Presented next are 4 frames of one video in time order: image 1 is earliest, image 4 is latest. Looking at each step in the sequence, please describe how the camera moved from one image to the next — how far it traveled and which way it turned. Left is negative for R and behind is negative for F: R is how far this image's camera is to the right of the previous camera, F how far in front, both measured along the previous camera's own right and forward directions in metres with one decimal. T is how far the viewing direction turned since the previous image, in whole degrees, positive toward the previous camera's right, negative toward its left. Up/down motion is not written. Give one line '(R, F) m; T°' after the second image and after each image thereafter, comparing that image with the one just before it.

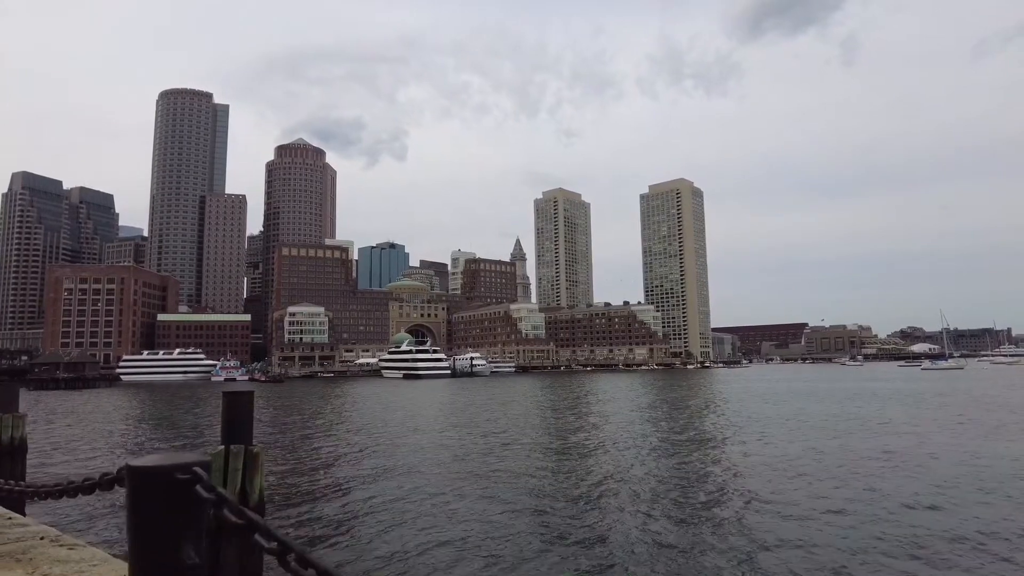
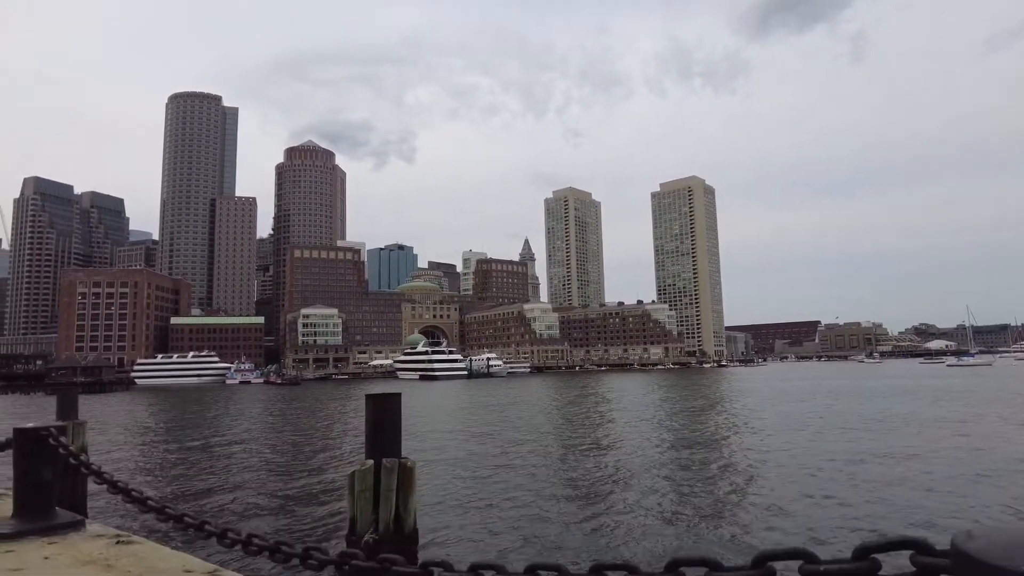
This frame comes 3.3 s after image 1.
(-1.3, +0.9) m; -1°
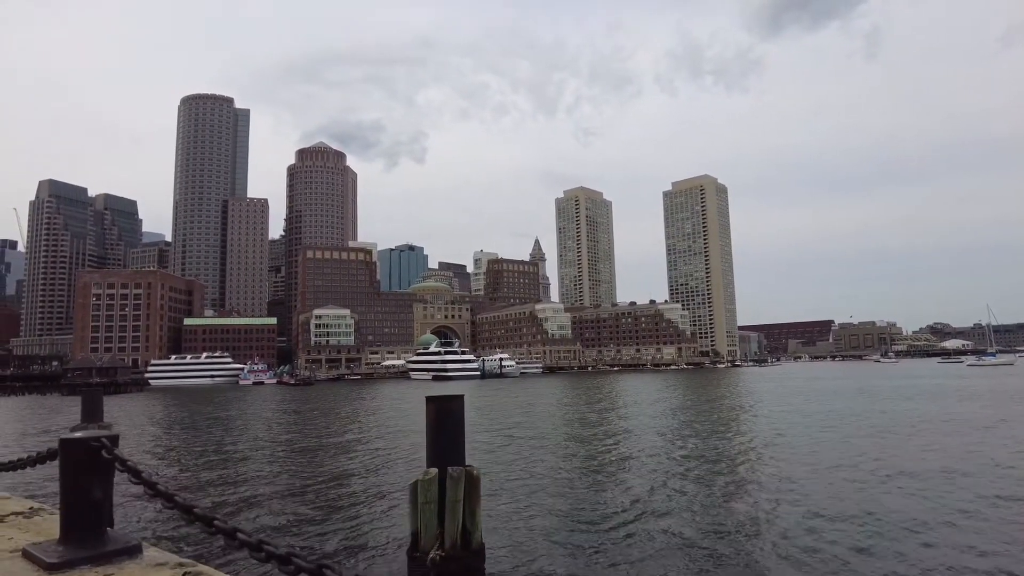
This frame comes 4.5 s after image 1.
(-0.4, +0.4) m; -1°
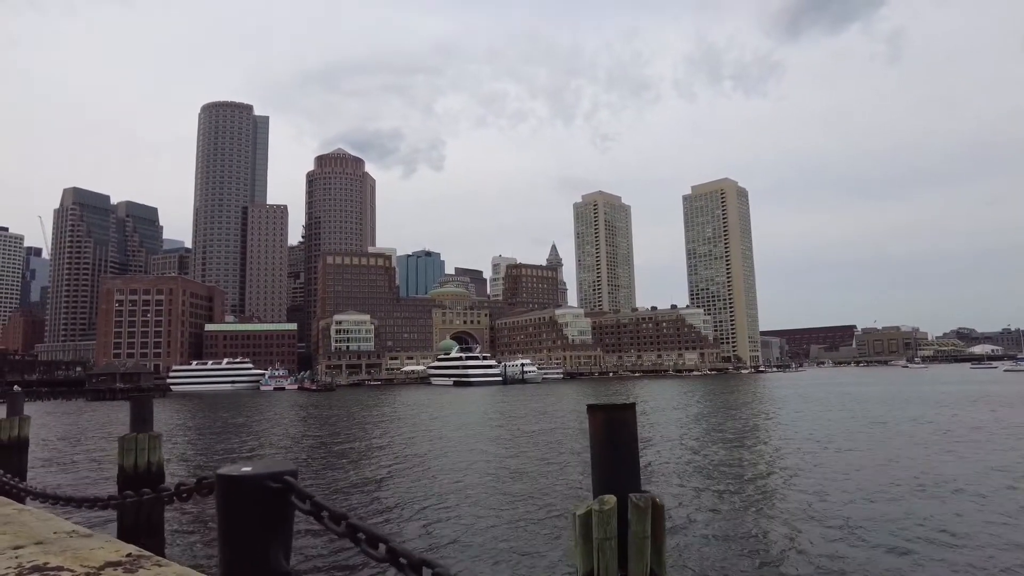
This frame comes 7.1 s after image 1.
(-0.9, +0.8) m; -1°
